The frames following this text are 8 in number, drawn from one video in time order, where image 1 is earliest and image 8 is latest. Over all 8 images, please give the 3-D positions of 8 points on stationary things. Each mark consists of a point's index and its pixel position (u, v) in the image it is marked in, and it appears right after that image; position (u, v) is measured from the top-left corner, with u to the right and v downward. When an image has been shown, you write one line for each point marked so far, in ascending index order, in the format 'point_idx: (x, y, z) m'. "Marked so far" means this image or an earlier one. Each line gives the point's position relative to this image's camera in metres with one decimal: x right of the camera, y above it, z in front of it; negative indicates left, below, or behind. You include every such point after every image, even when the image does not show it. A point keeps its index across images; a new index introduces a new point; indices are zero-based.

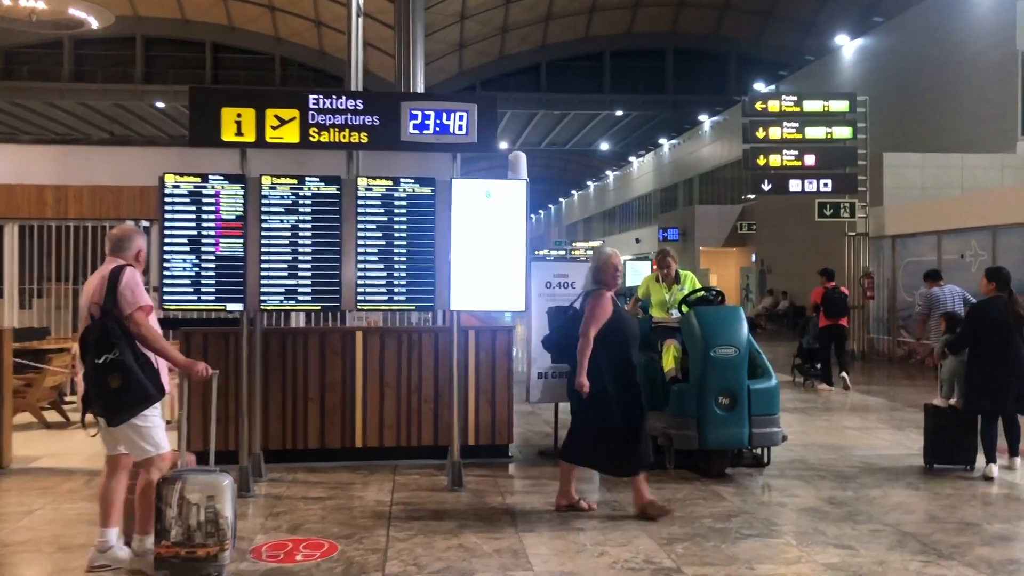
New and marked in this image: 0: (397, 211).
0: (-0.9, +0.5, +6.4) m
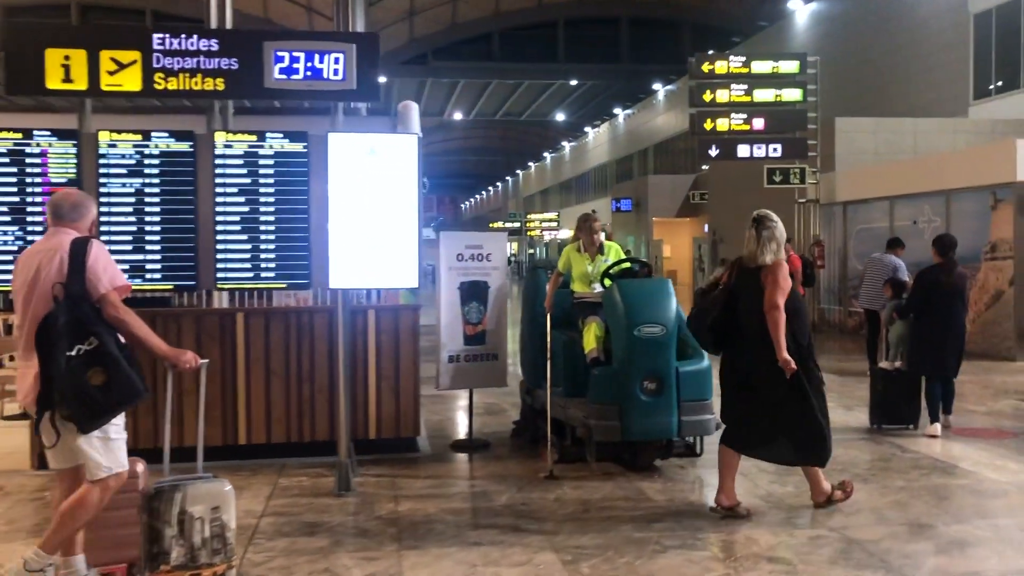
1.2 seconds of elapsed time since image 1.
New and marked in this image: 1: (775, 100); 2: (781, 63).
0: (-1.5, +0.7, +5.5) m
1: (+4.7, +3.4, +16.3) m
2: (+4.8, +4.0, +16.2) m
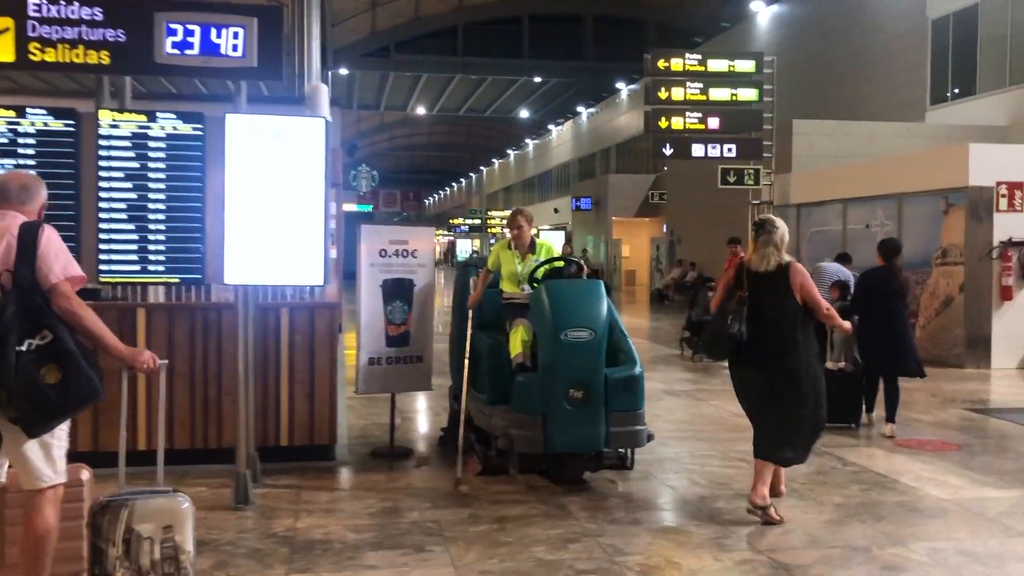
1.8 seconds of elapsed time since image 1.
0: (-2.0, +0.7, +5.0) m
1: (+3.8, +3.3, +16.0) m
2: (+3.9, +4.0, +16.0) m
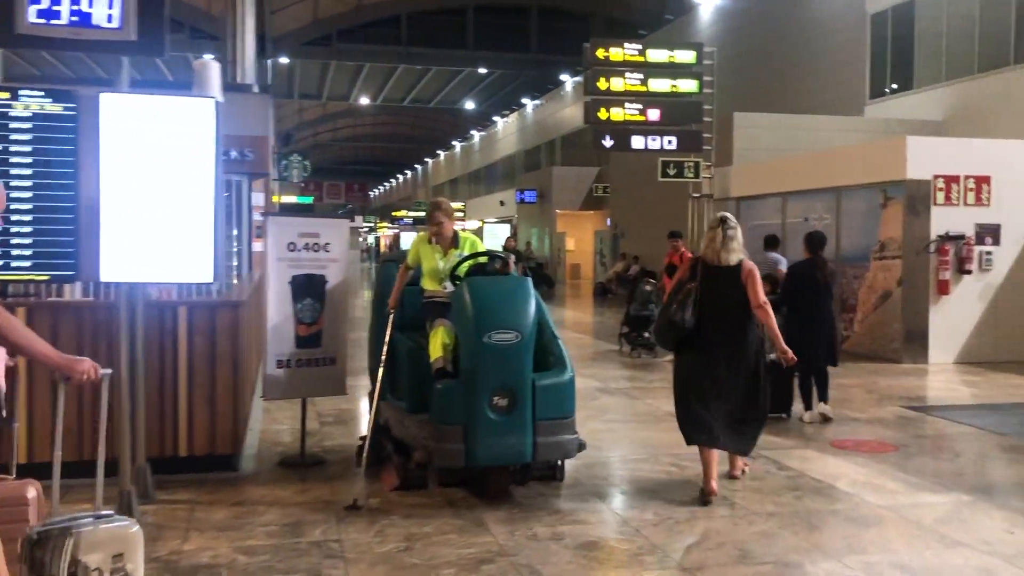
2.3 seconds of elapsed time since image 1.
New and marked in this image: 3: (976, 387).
0: (-2.4, +0.7, +4.5) m
1: (+2.7, +3.4, +15.8) m
2: (+2.9, +4.1, +15.8) m
3: (+5.1, -1.1, +10.1) m
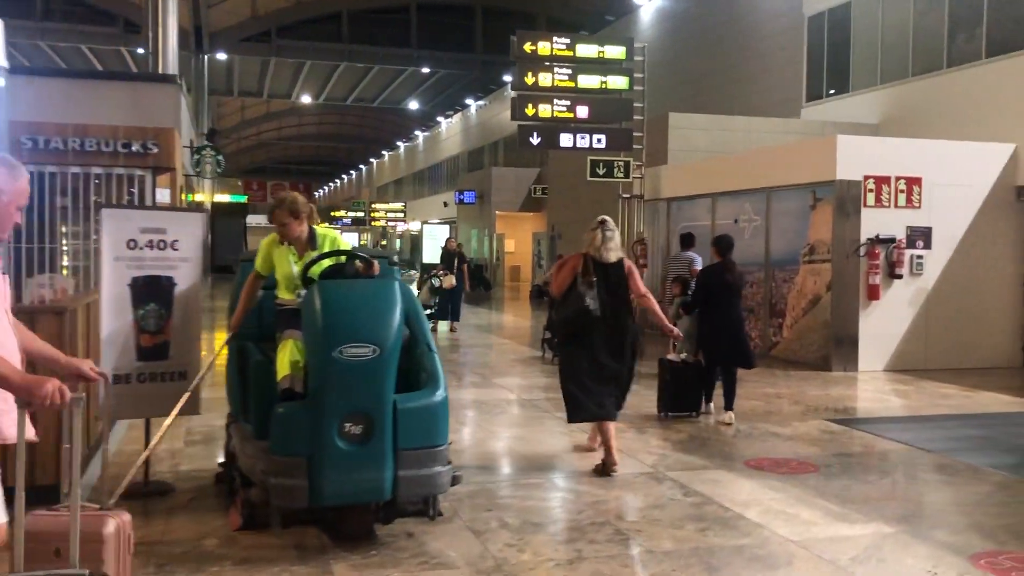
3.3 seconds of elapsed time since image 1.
0: (-3.1, +0.7, +3.6) m
1: (+1.5, +3.4, +15.2) m
2: (+1.6, +4.0, +15.2) m
3: (+4.2, -1.1, +9.6) m
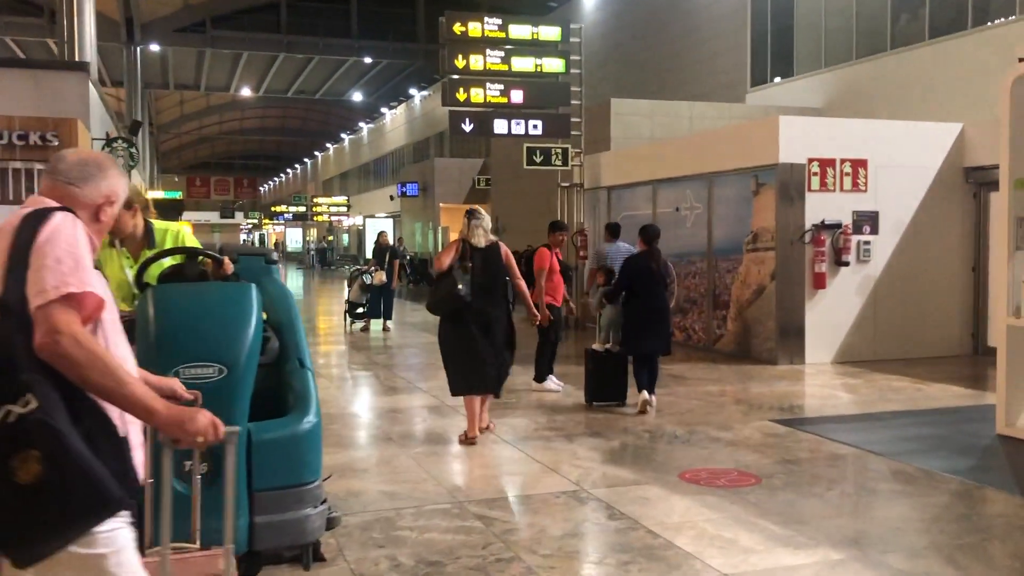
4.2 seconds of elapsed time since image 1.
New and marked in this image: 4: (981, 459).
0: (-3.5, +0.6, +2.7) m
1: (+0.4, +3.5, +14.5) m
2: (+0.5, +4.1, +14.5) m
3: (+3.4, -1.0, +9.1) m
4: (+3.2, -1.2, +6.1) m
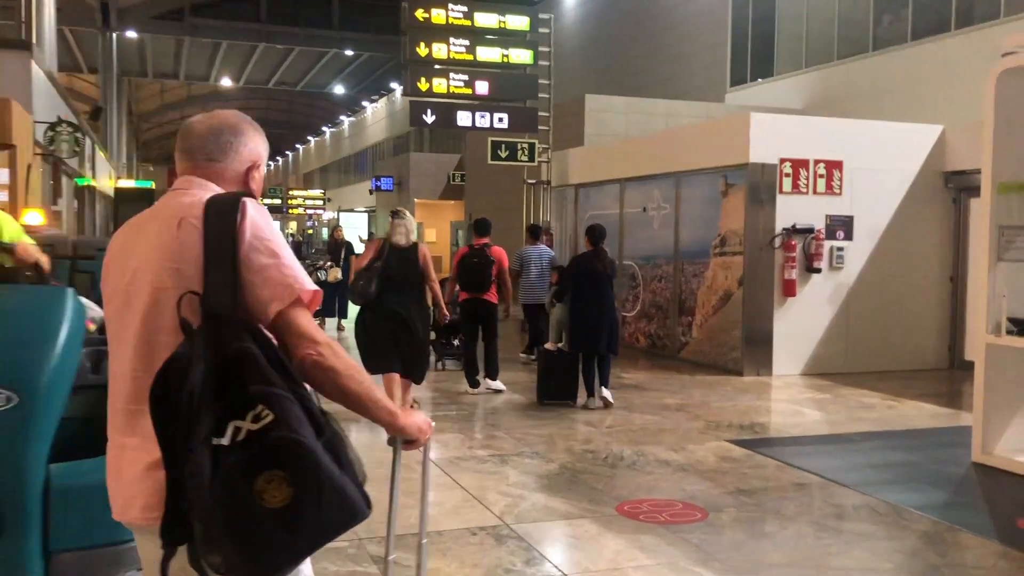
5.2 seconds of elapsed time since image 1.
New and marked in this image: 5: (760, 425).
0: (-3.9, +0.7, +2.0) m
1: (-0.2, +3.5, +13.9) m
2: (0.0, +4.1, +13.8) m
3: (+2.9, -1.1, +8.5) m
4: (+2.7, -1.2, +5.6) m
5: (+2.1, -1.2, +7.7) m
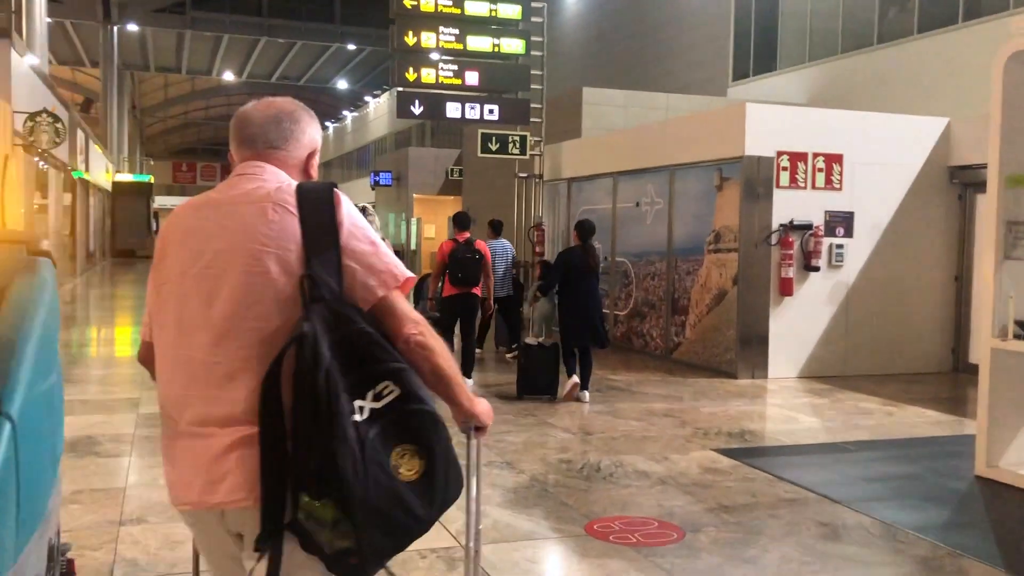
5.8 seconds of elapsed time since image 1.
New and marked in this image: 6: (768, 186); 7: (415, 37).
0: (-4.1, +0.7, +1.6) m
1: (-0.3, +3.5, +13.4) m
2: (-0.2, +4.2, +13.4) m
3: (+2.7, -1.1, +8.1) m
4: (+2.5, -1.3, +5.1) m
5: (+1.9, -1.1, +7.2) m
6: (+2.6, +1.1, +9.4) m
7: (-1.4, +3.6, +13.0) m
